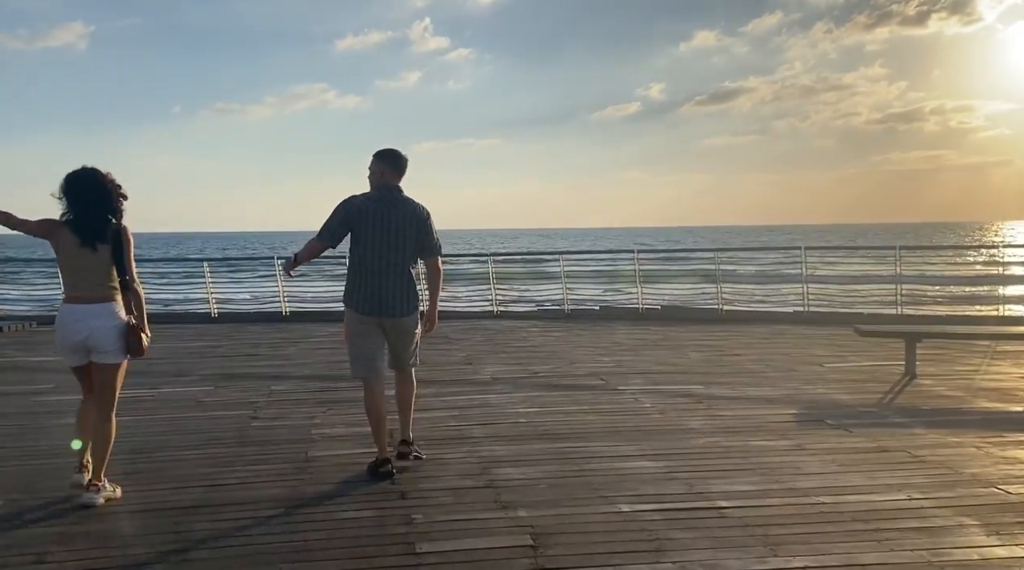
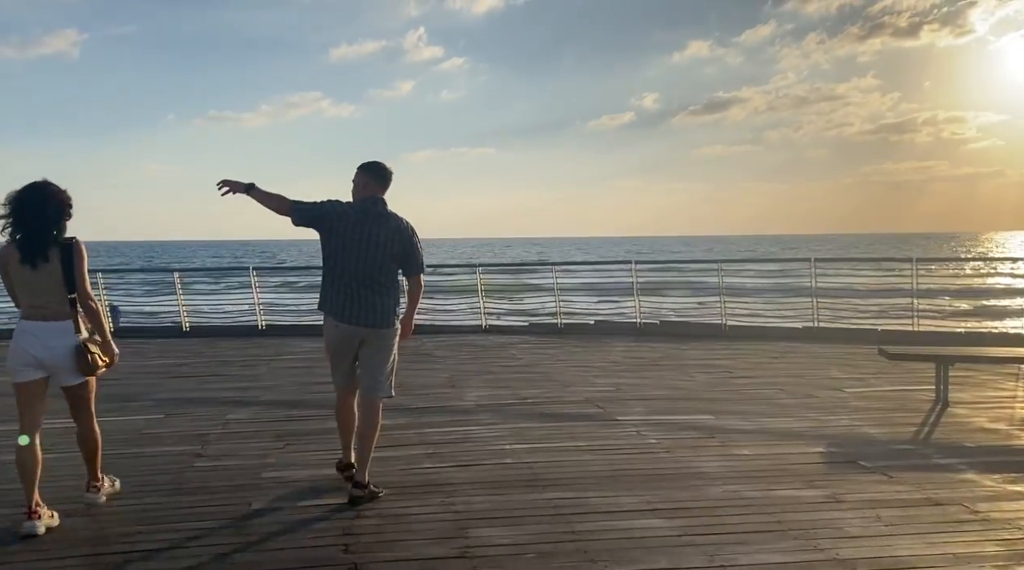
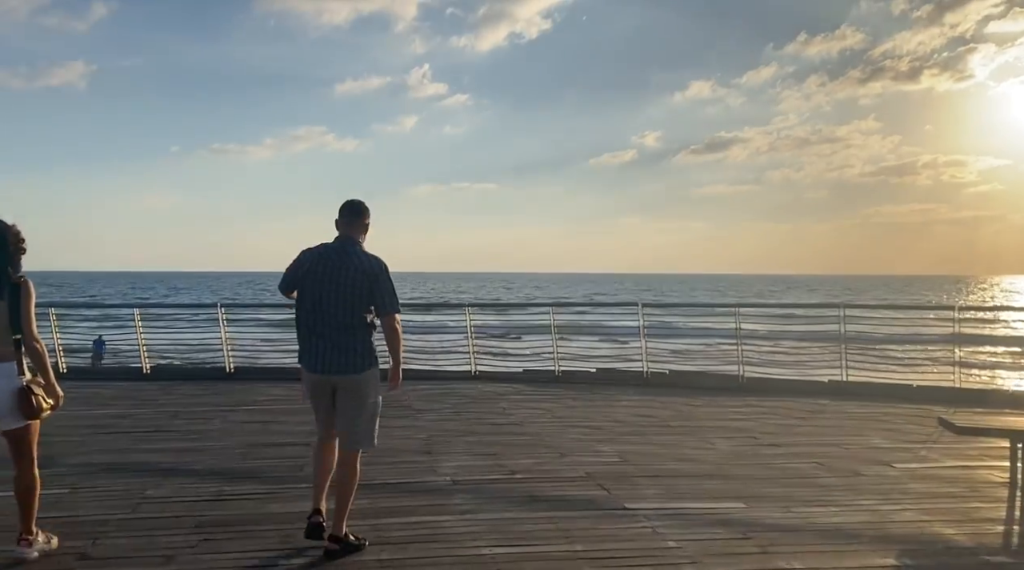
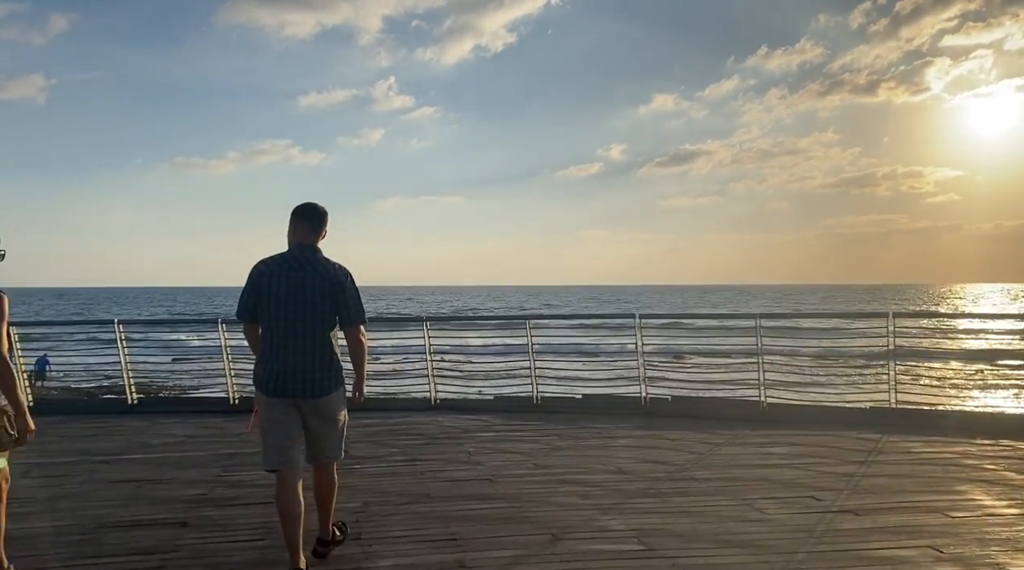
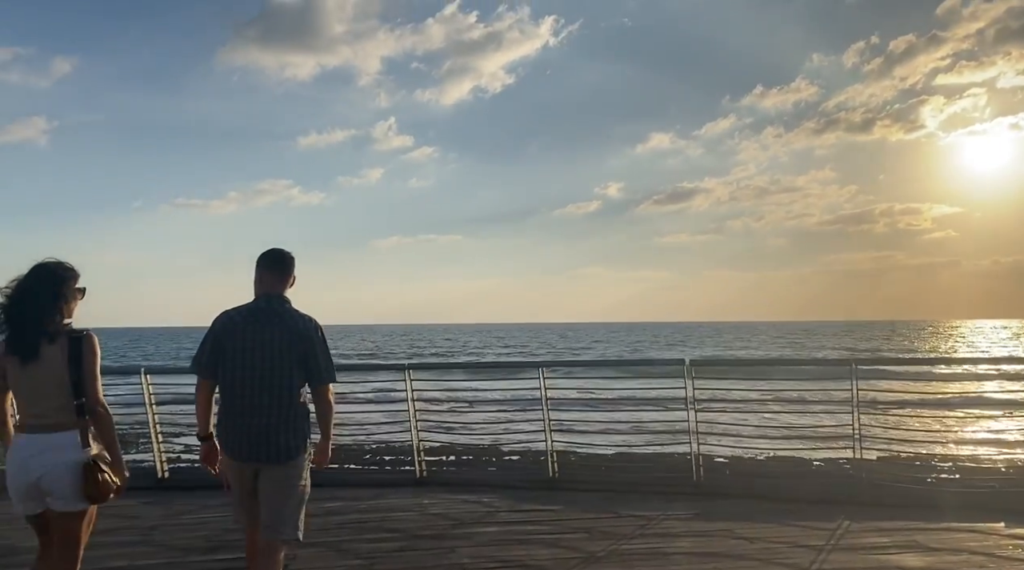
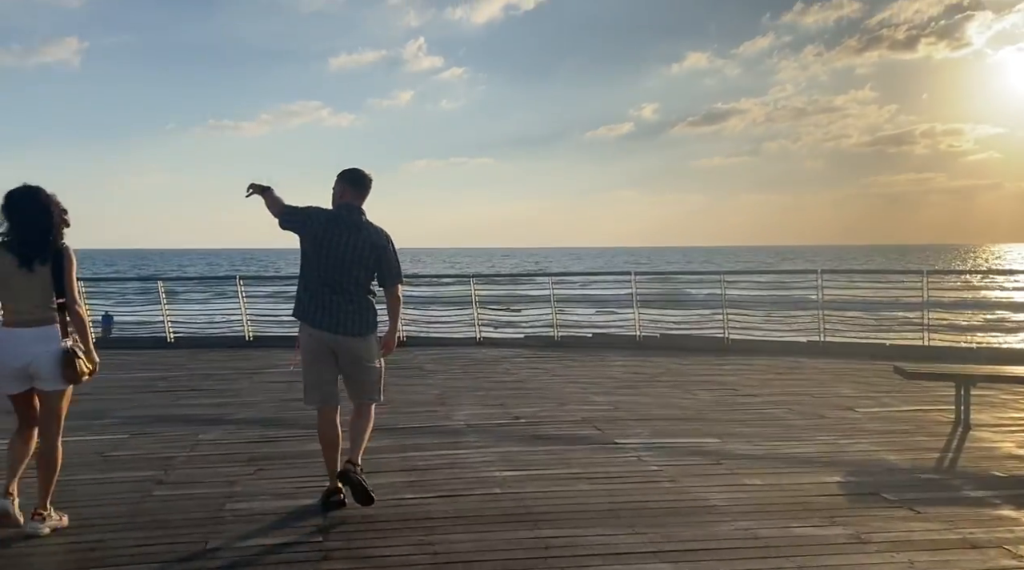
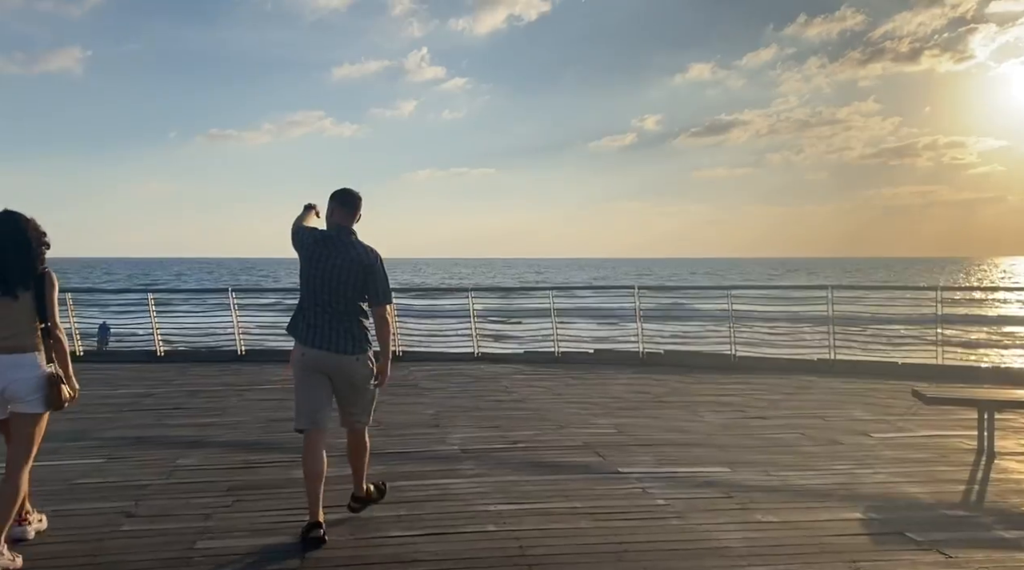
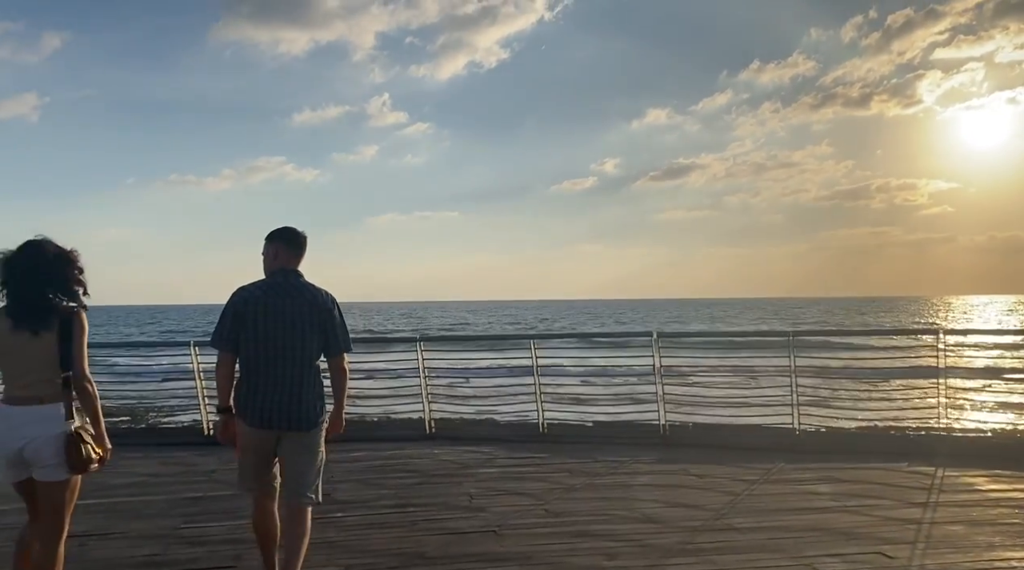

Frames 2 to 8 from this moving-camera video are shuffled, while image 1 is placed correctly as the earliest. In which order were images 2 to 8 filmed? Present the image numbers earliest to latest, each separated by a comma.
2, 6, 7, 3, 4, 8, 5
